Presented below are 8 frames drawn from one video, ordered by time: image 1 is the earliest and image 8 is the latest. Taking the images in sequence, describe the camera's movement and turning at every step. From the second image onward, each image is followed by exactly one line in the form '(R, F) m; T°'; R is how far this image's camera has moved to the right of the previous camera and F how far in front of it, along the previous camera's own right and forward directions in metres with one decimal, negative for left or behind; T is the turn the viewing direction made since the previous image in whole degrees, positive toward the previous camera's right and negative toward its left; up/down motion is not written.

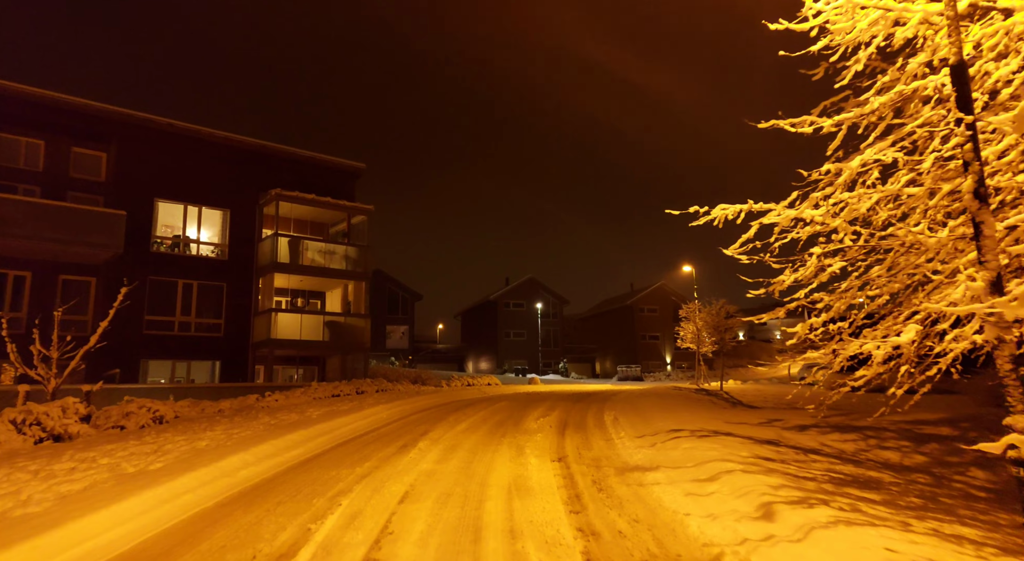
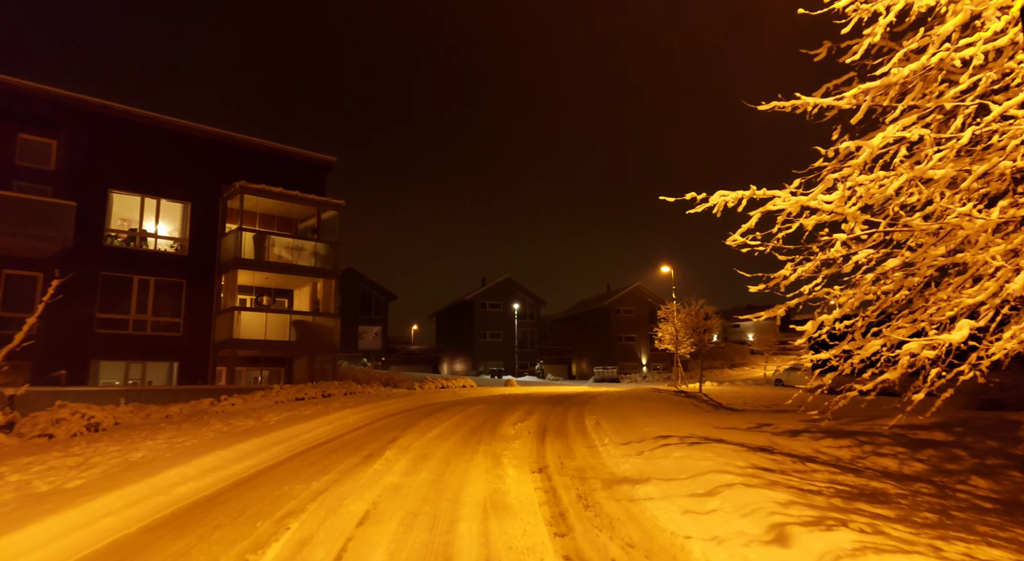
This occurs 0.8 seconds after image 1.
(0.0, +0.8) m; +3°
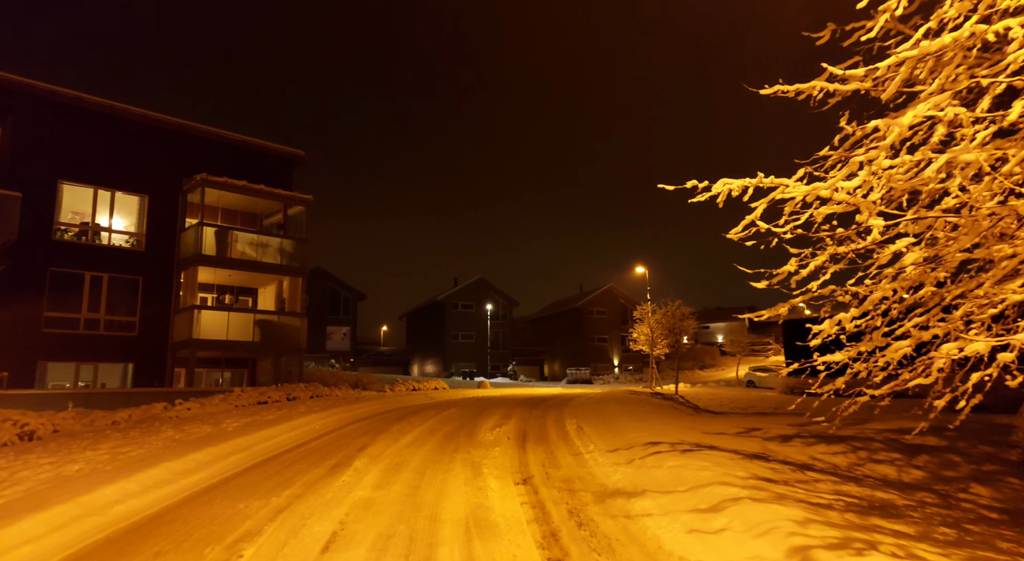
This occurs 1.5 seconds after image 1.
(-0.2, +0.6) m; +3°
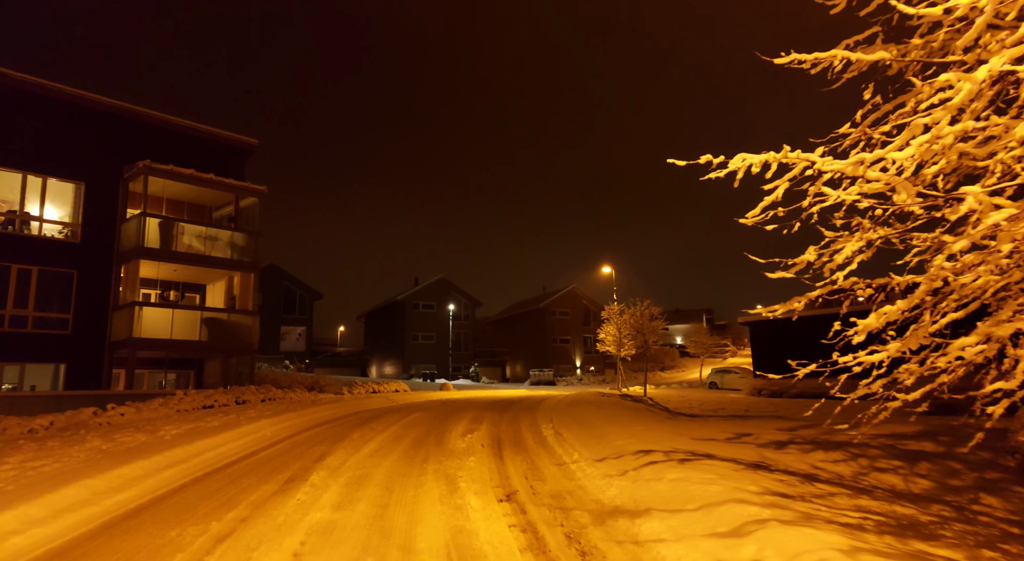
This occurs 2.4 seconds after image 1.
(-0.3, +0.9) m; +4°
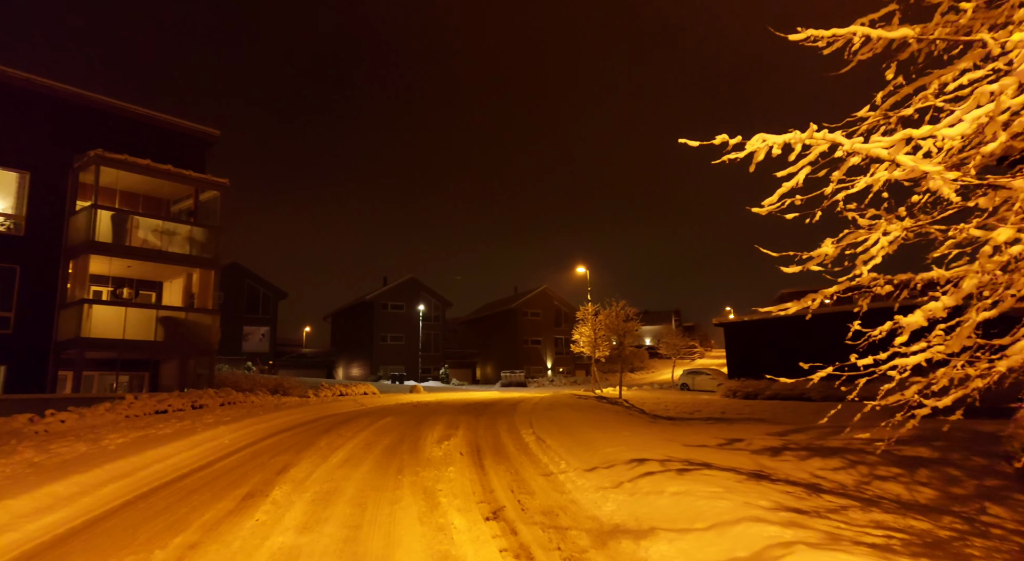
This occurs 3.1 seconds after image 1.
(-0.2, +0.6) m; +3°
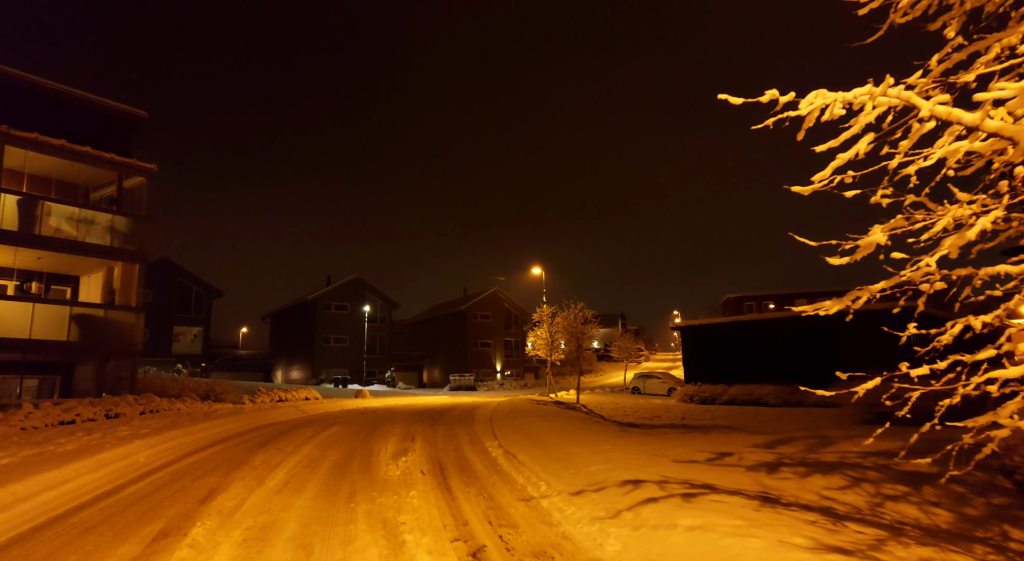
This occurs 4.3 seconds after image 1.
(-0.4, +1.1) m; +5°
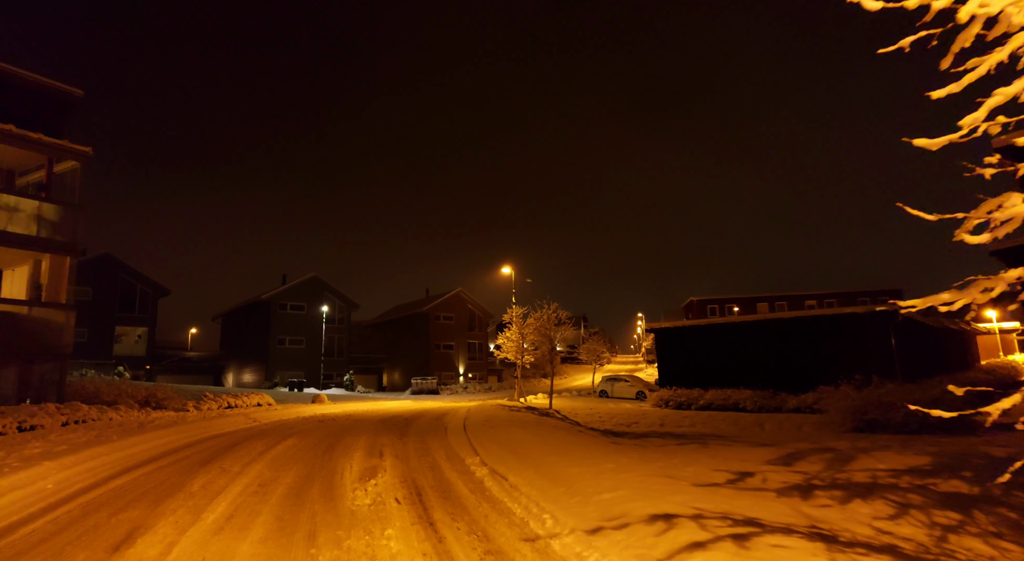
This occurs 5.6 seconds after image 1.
(-0.4, +1.3) m; +4°
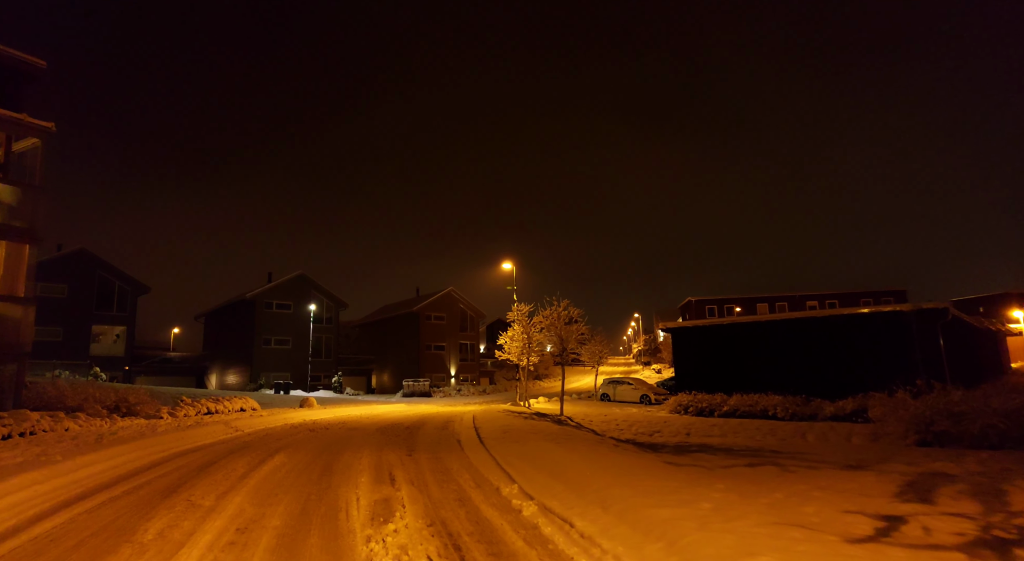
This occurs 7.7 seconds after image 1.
(-0.9, +2.0) m; +1°
